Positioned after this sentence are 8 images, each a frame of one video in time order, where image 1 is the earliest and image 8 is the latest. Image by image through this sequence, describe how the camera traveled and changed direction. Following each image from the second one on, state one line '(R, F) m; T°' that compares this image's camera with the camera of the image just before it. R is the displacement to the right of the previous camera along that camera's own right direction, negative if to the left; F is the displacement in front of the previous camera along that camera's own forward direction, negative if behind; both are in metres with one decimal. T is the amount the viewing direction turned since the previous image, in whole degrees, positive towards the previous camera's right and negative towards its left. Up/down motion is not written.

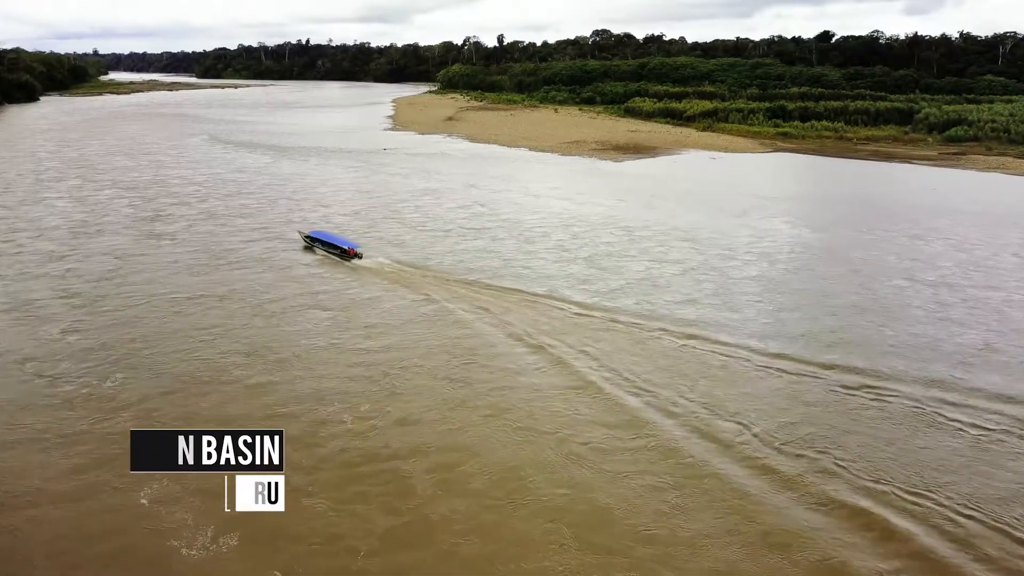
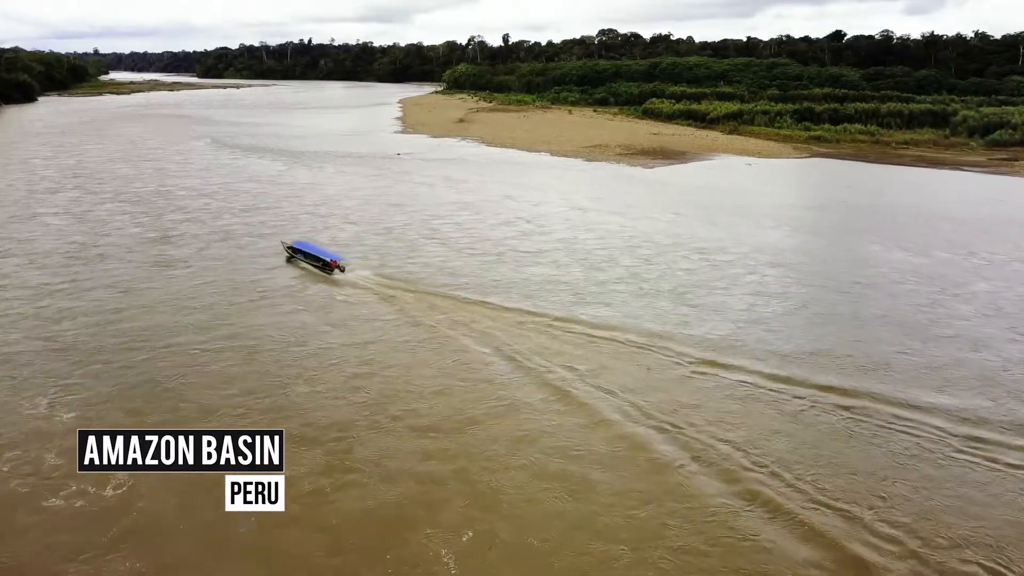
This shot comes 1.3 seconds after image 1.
(-1.1, +2.1) m; 0°
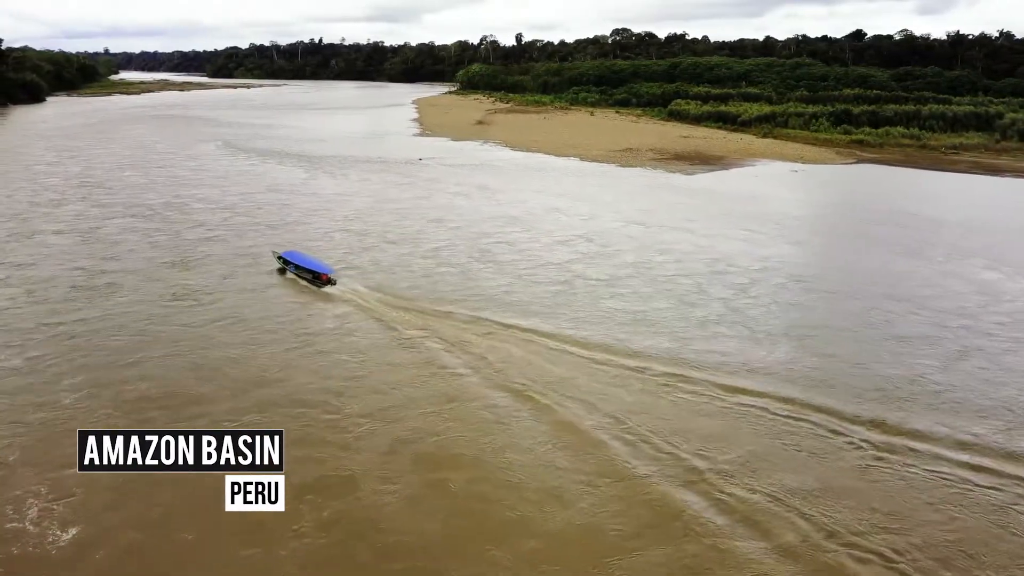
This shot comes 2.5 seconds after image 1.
(-1.0, +2.0) m; 0°
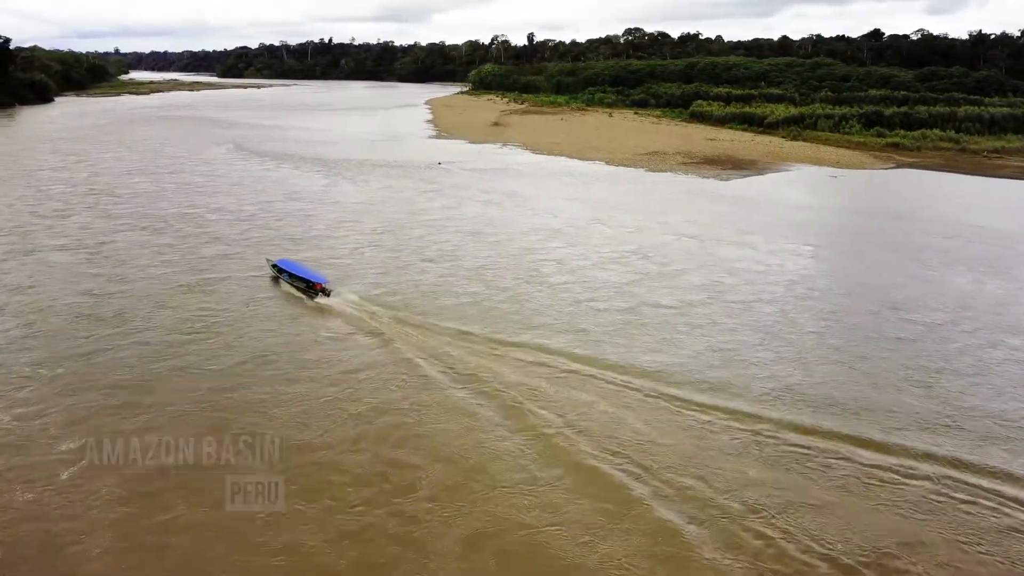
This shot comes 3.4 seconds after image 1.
(-0.7, +1.5) m; 0°
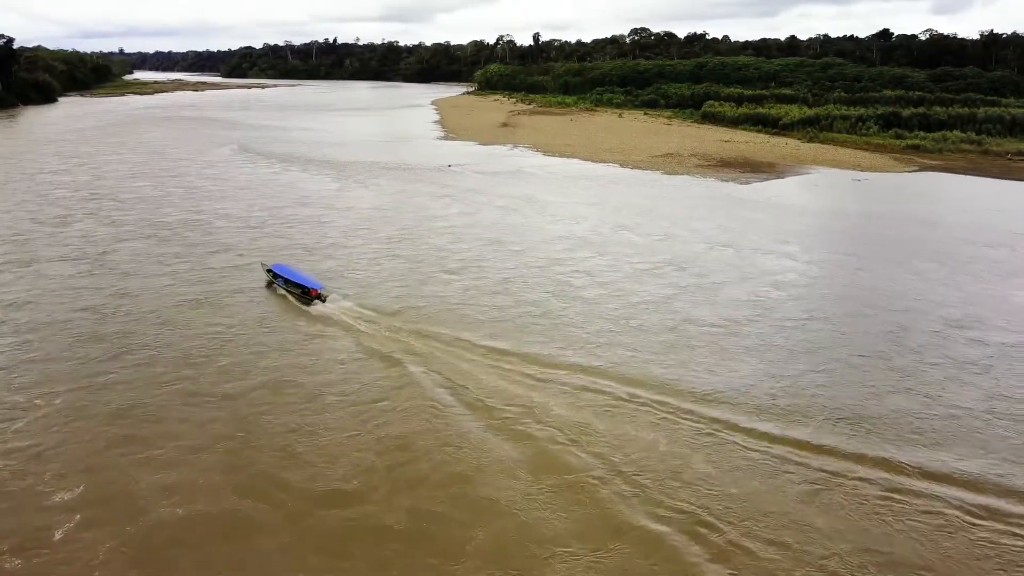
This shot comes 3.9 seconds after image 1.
(-0.4, +0.8) m; 0°
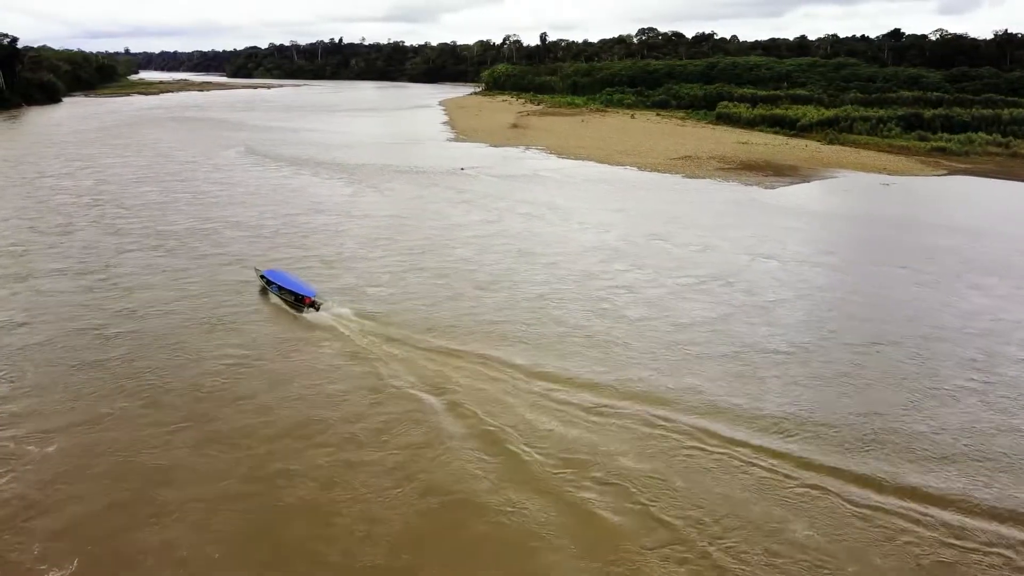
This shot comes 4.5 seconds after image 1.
(-0.5, +1.0) m; 0°
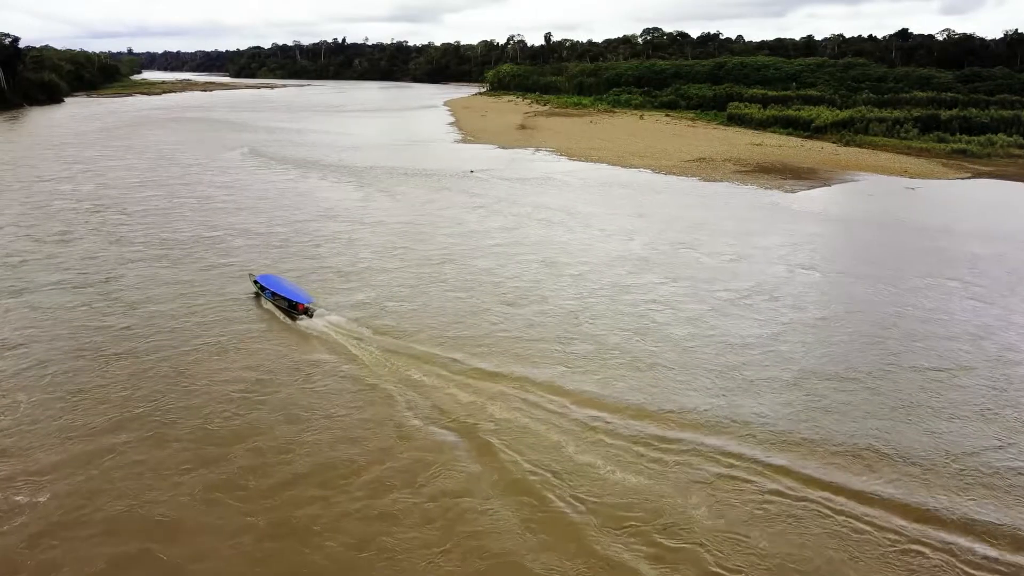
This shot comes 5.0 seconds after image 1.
(-0.4, +0.8) m; 0°
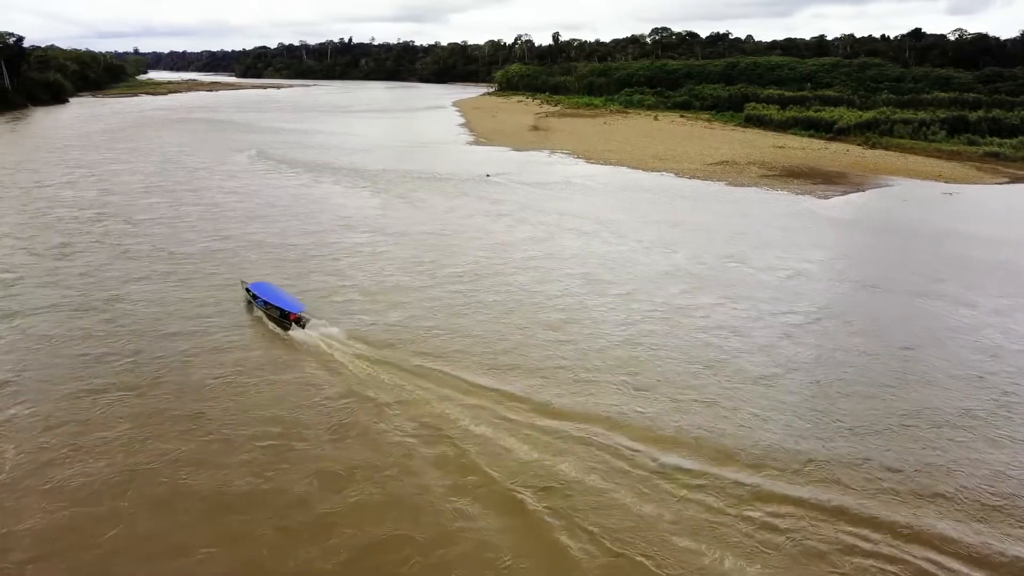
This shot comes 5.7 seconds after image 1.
(-0.6, +1.2) m; 0°
